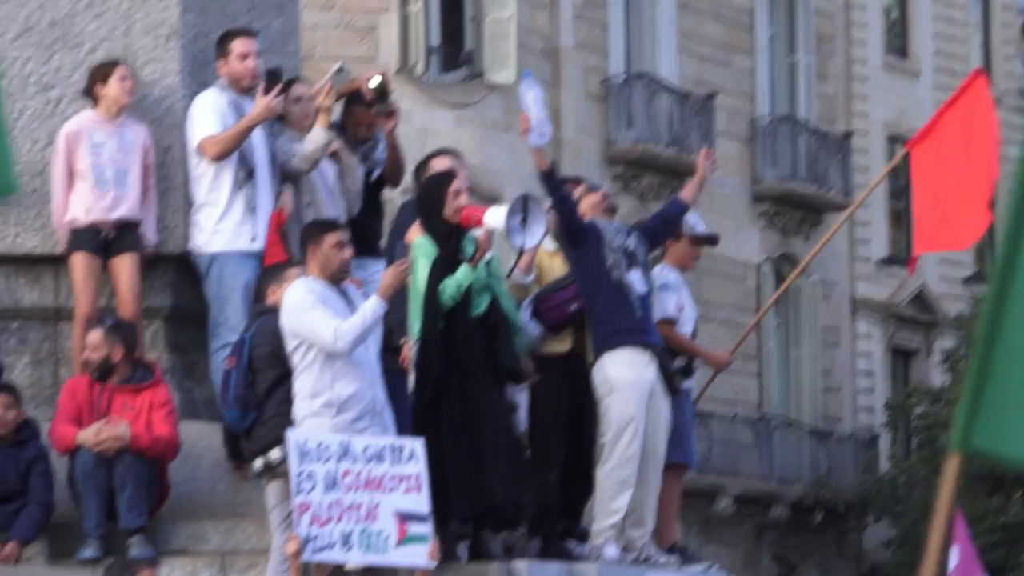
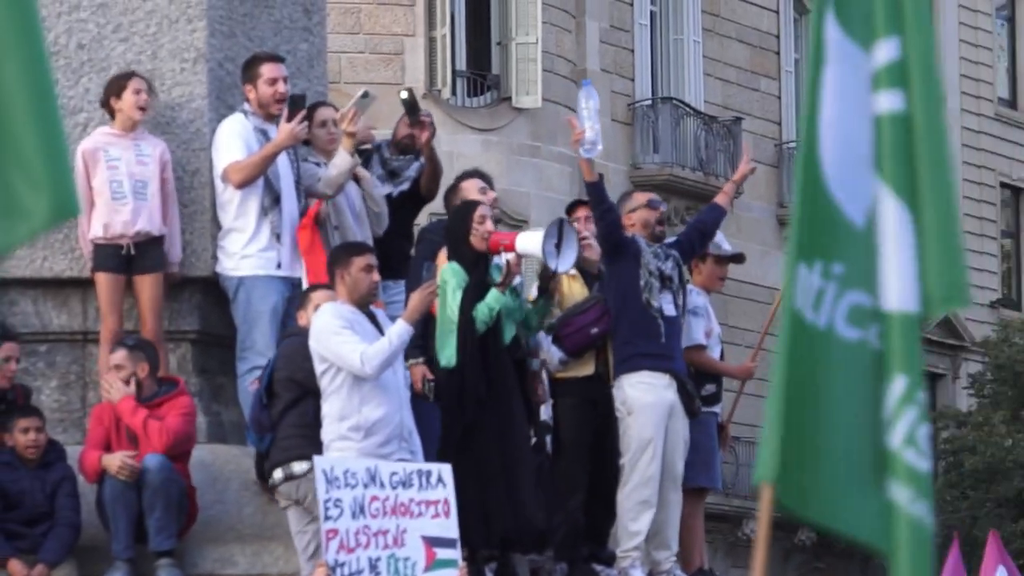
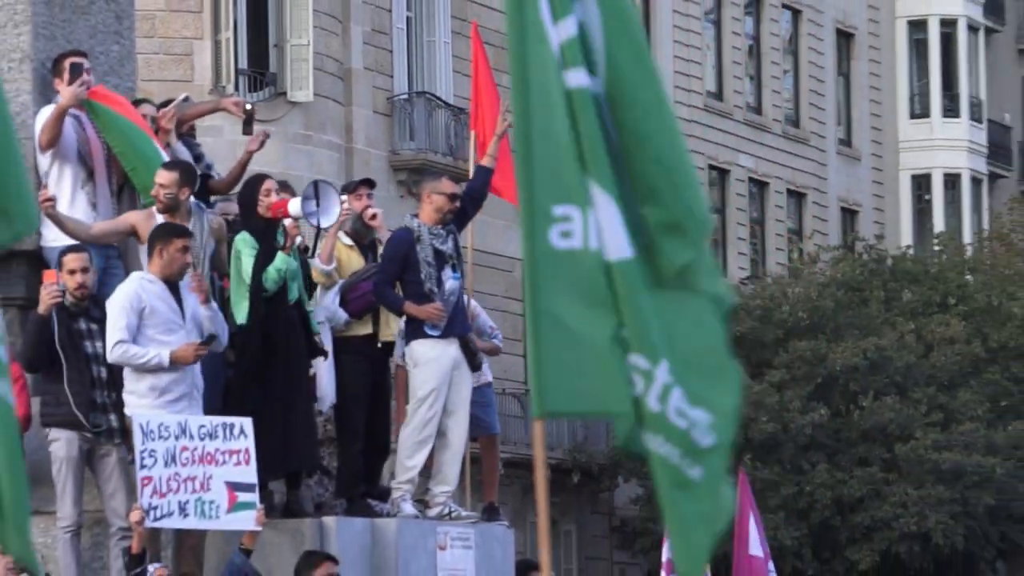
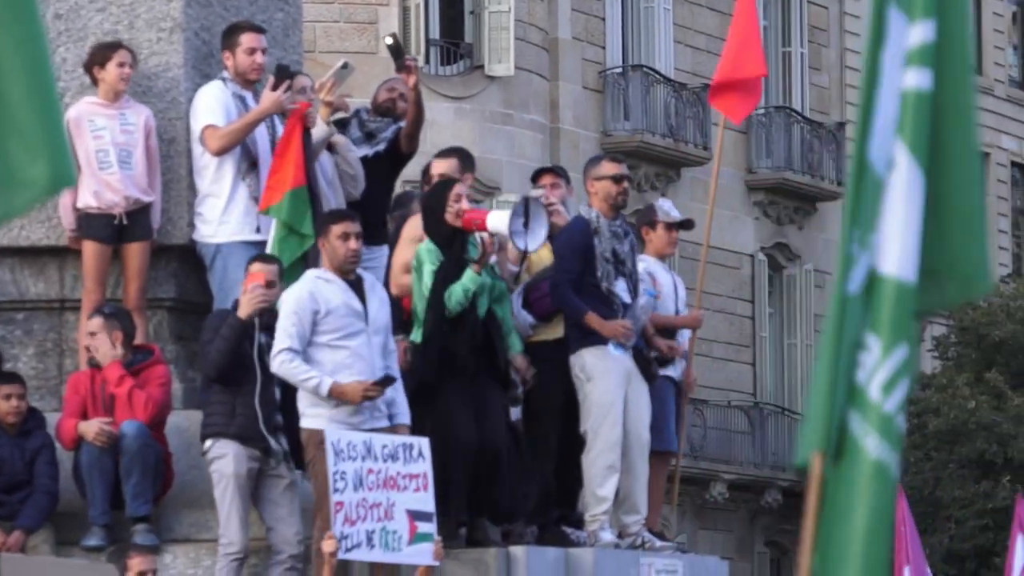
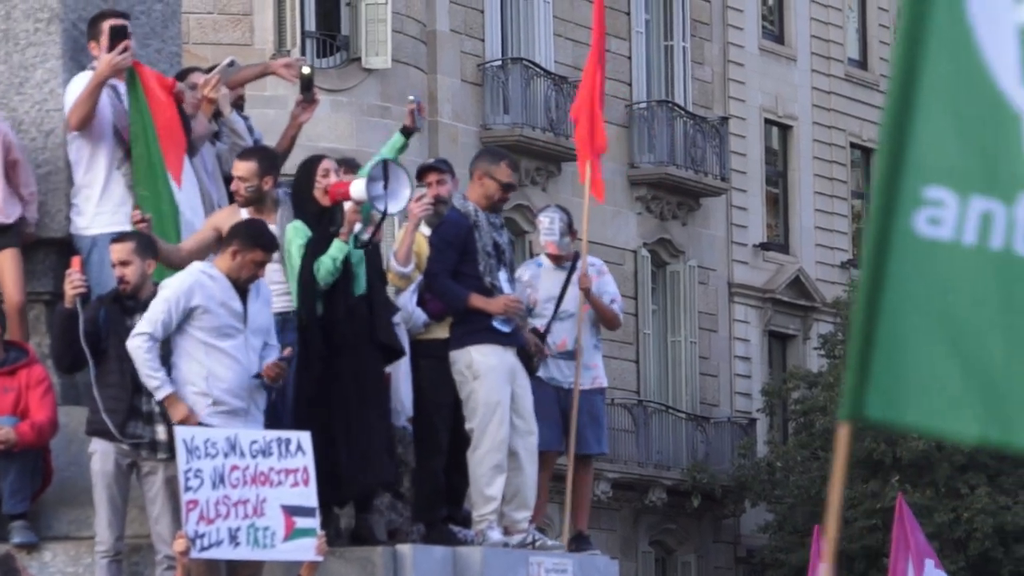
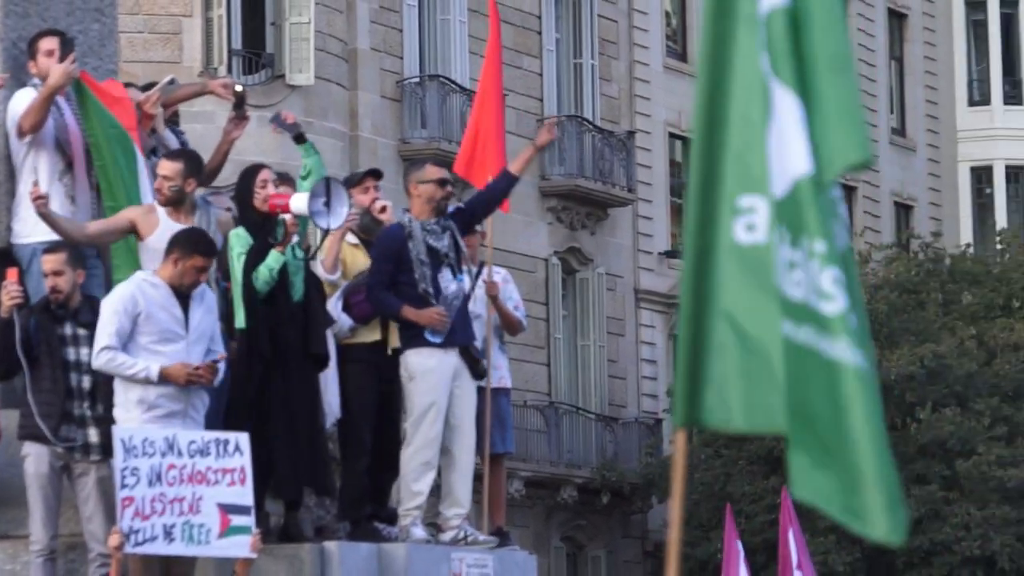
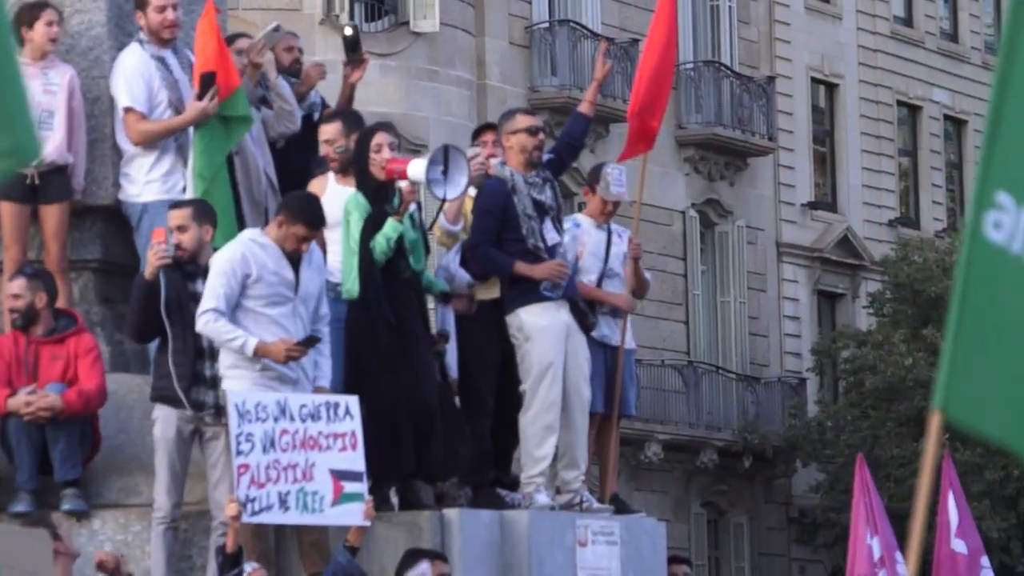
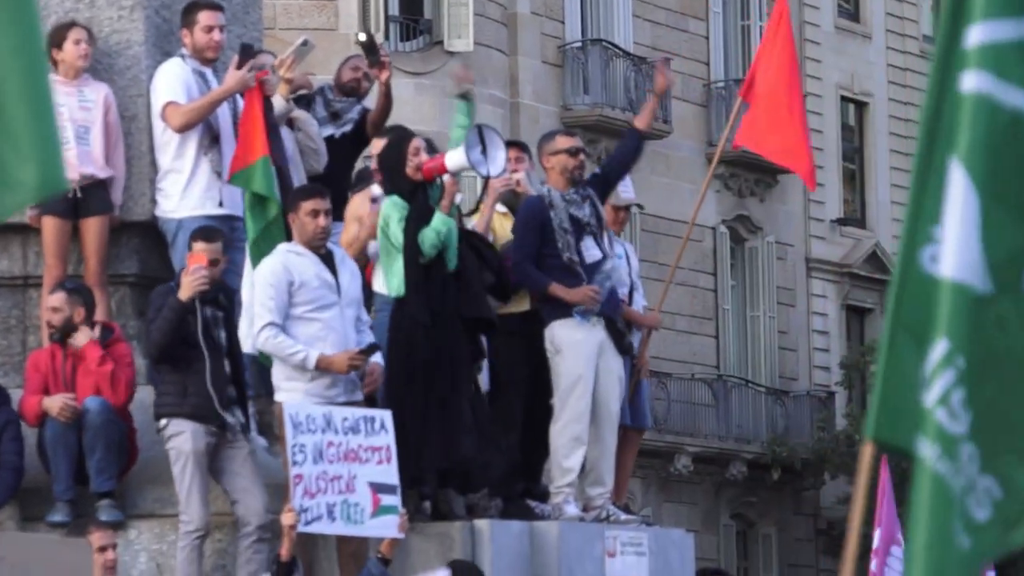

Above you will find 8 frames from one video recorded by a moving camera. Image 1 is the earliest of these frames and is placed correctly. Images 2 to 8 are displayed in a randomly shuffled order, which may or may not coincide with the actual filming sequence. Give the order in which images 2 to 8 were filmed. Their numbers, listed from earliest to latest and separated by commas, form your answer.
2, 4, 8, 7, 5, 6, 3
